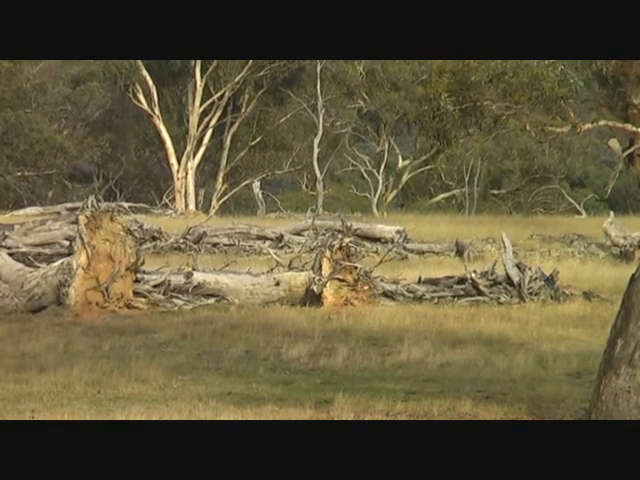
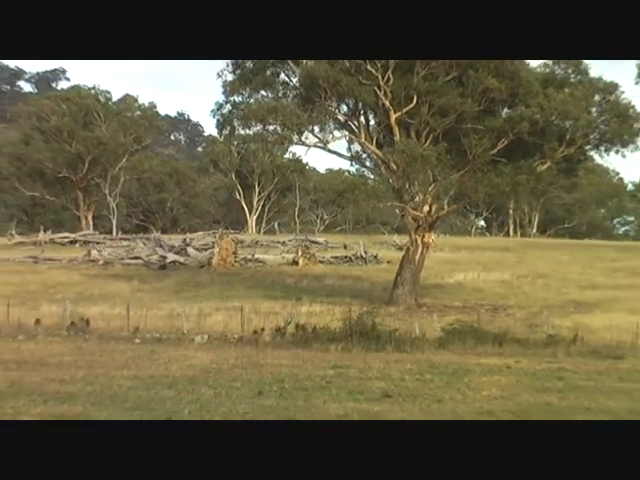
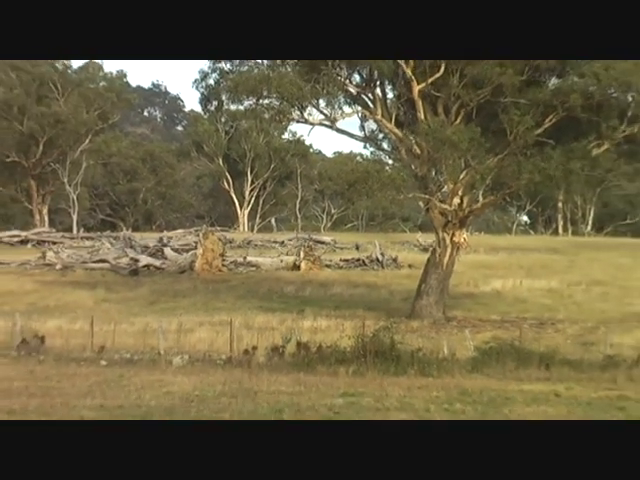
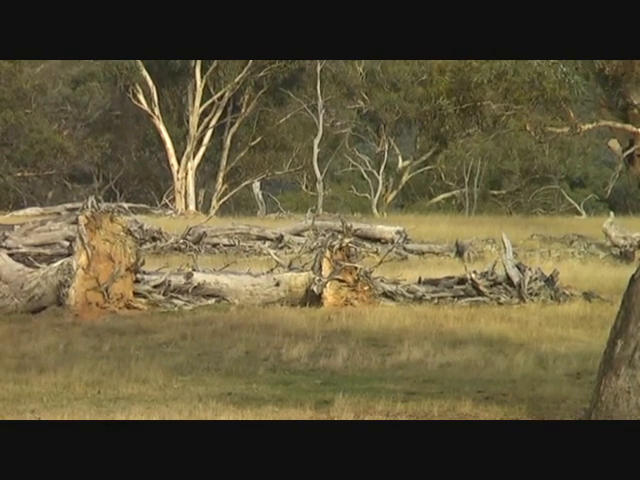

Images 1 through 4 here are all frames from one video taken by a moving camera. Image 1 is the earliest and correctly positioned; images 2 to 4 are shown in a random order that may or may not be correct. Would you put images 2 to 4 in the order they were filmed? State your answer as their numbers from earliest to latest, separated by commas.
4, 3, 2
